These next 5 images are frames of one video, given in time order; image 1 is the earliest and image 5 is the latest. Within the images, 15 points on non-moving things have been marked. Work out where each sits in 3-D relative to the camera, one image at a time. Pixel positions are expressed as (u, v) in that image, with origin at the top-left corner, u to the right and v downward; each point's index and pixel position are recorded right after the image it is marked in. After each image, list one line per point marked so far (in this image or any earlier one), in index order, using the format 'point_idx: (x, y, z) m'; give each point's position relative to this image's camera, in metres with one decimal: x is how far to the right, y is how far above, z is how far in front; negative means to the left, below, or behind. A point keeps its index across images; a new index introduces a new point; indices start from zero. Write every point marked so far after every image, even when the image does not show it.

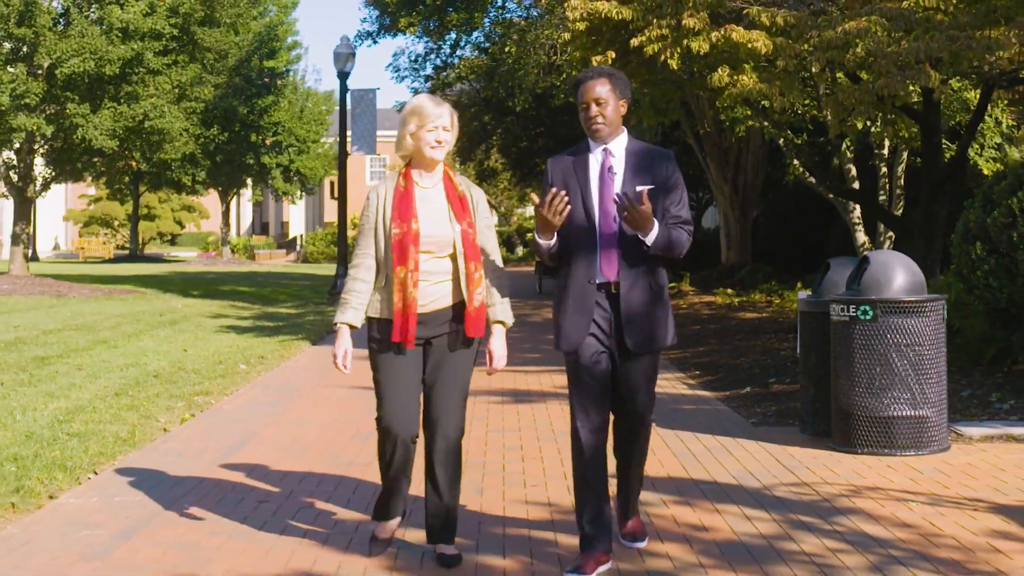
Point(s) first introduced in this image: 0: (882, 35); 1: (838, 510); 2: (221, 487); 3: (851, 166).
0: (+3.4, +2.3, +11.5) m
1: (+1.6, -1.1, +6.1) m
2: (-1.7, -1.2, +7.2) m
3: (+5.1, +1.8, +18.4) m
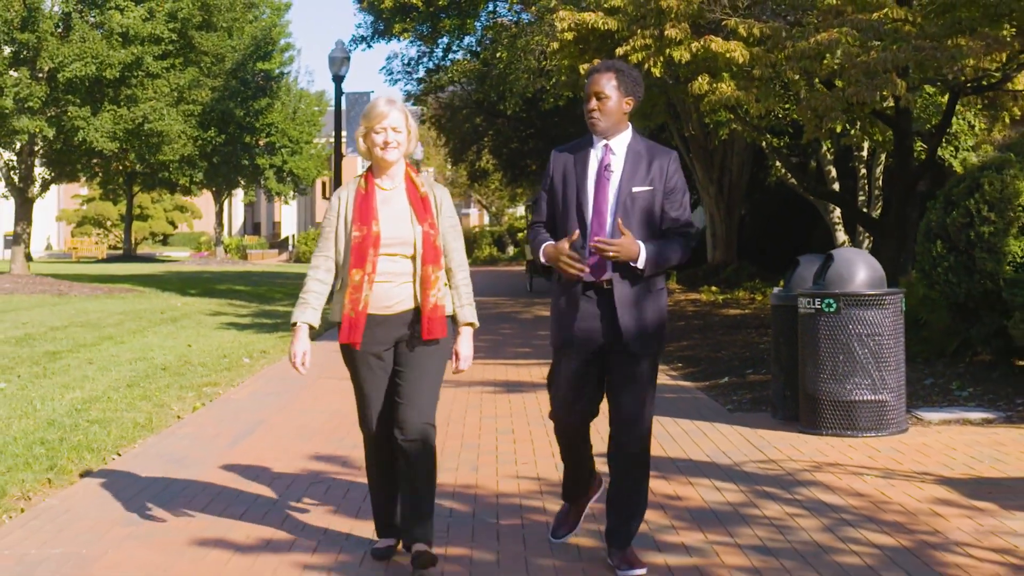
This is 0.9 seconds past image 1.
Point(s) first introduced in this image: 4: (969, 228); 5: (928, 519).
0: (+3.3, +2.4, +12.1) m
1: (+1.6, -1.1, +6.7) m
2: (-1.7, -1.1, +7.8) m
3: (+4.9, +1.9, +19.1) m
4: (+3.6, +0.5, +9.8) m
5: (+2.0, -1.1, +5.9) m
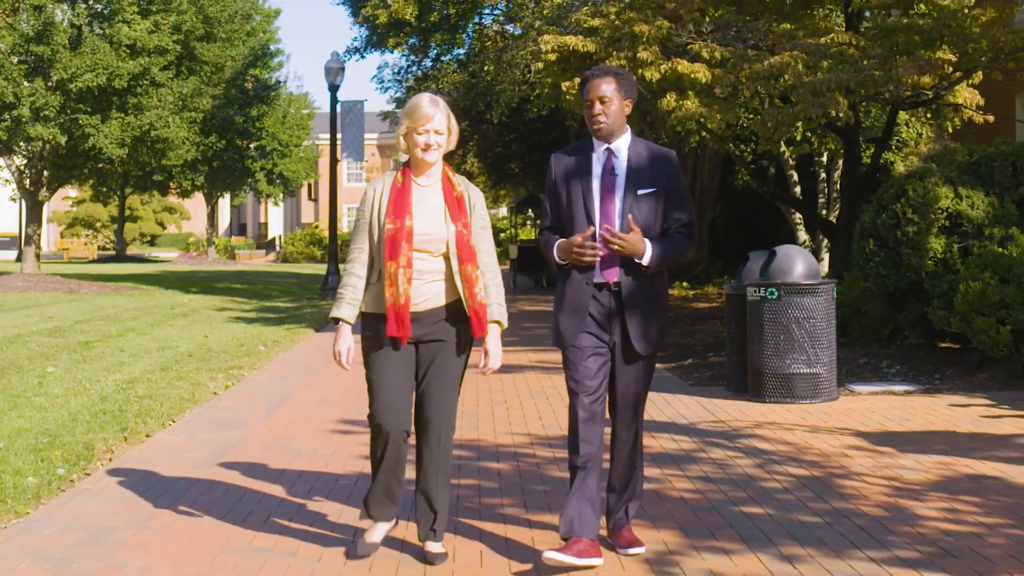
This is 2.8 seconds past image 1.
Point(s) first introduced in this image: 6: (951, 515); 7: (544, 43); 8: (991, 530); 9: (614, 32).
0: (+3.2, +2.5, +13.7) m
1: (+1.5, -1.0, +8.2) m
2: (-1.8, -1.1, +9.3) m
3: (+4.7, +1.9, +20.7) m
4: (+3.5, +0.5, +11.4) m
5: (+2.0, -1.0, +7.4) m
6: (+2.1, -1.1, +6.0) m
7: (+0.4, +3.0, +15.4) m
8: (+2.2, -1.1, +5.7) m
9: (+1.2, +3.1, +14.8) m
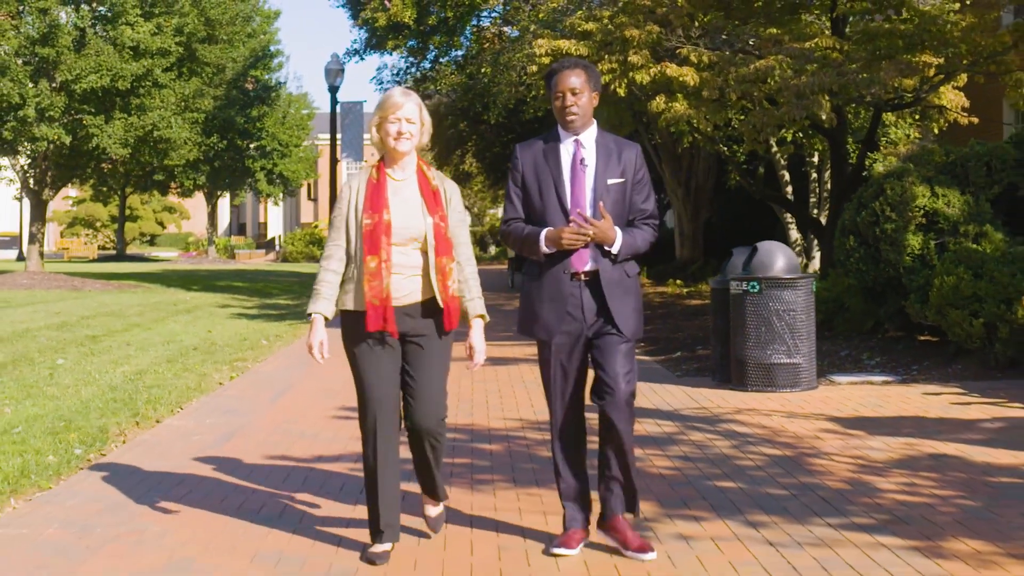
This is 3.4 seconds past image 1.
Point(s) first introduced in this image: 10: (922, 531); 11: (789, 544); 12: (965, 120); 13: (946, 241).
0: (+3.2, +2.5, +14.2) m
1: (+1.5, -0.9, +8.7) m
2: (-1.8, -1.0, +9.7) m
3: (+4.6, +2.0, +21.1) m
4: (+3.5, +0.6, +11.8) m
5: (+1.9, -1.0, +7.9) m
6: (+2.1, -1.0, +6.4) m
7: (+0.3, +3.1, +15.8) m
8: (+2.2, -1.1, +6.2) m
9: (+1.2, +3.1, +15.3) m
10: (+1.8, -1.1, +5.5) m
11: (+1.2, -1.1, +5.4) m
12: (+6.3, +2.3, +17.1) m
13: (+4.0, +0.4, +11.5) m
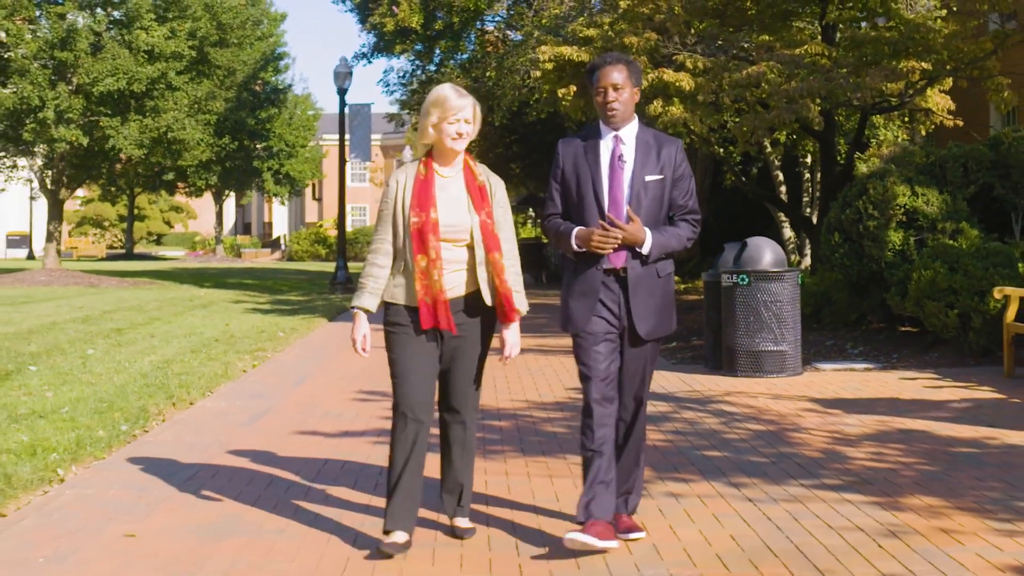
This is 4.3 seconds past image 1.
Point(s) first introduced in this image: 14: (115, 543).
0: (+3.2, +2.6, +14.9) m
1: (+1.5, -0.9, +9.5) m
2: (-1.8, -0.9, +10.5) m
3: (+4.7, +2.0, +21.9) m
4: (+3.5, +0.7, +12.6) m
5: (+2.0, -0.9, +8.6) m
6: (+2.1, -1.0, +7.2) m
7: (+0.4, +3.2, +16.6) m
8: (+2.2, -1.0, +6.9) m
9: (+1.2, +3.2, +16.0) m
10: (+1.9, -1.0, +6.3) m
11: (+1.3, -1.1, +6.1) m
12: (+6.4, +2.4, +17.9) m
13: (+4.1, +0.5, +12.2) m
14: (-1.8, -1.1, +5.5) m
